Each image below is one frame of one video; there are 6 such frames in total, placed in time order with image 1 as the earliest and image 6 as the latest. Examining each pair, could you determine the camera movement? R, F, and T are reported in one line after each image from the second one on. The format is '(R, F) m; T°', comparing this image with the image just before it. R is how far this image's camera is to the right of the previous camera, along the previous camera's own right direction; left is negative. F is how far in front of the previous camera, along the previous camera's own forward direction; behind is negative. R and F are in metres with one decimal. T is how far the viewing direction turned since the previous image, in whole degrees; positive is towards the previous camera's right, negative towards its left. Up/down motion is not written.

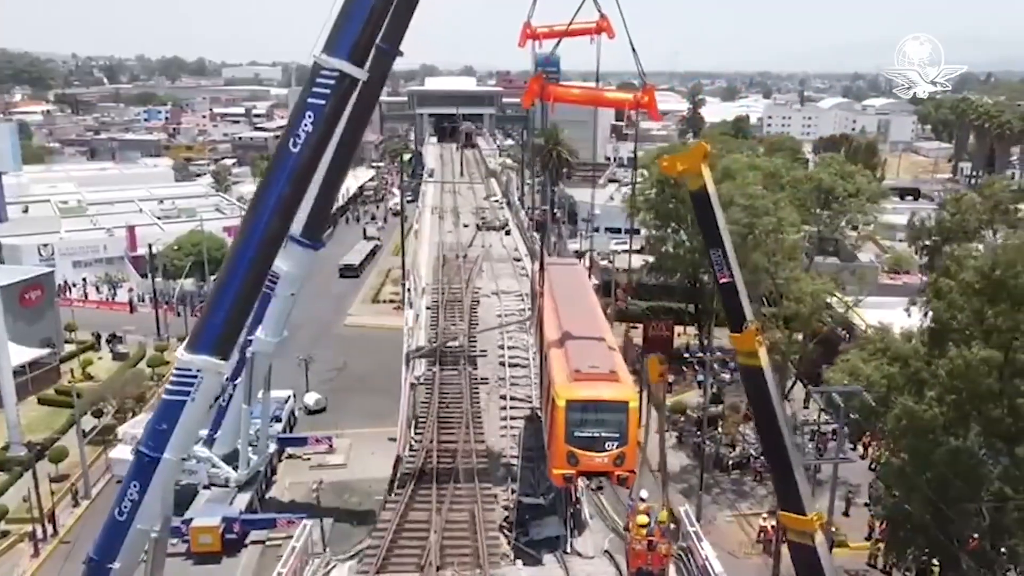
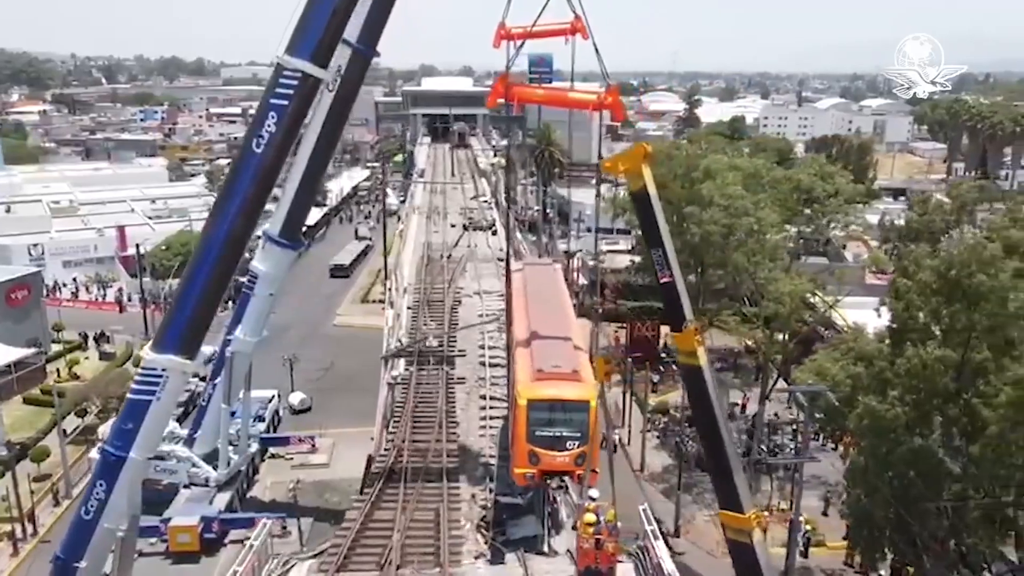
(+0.6, 0.0) m; 0°
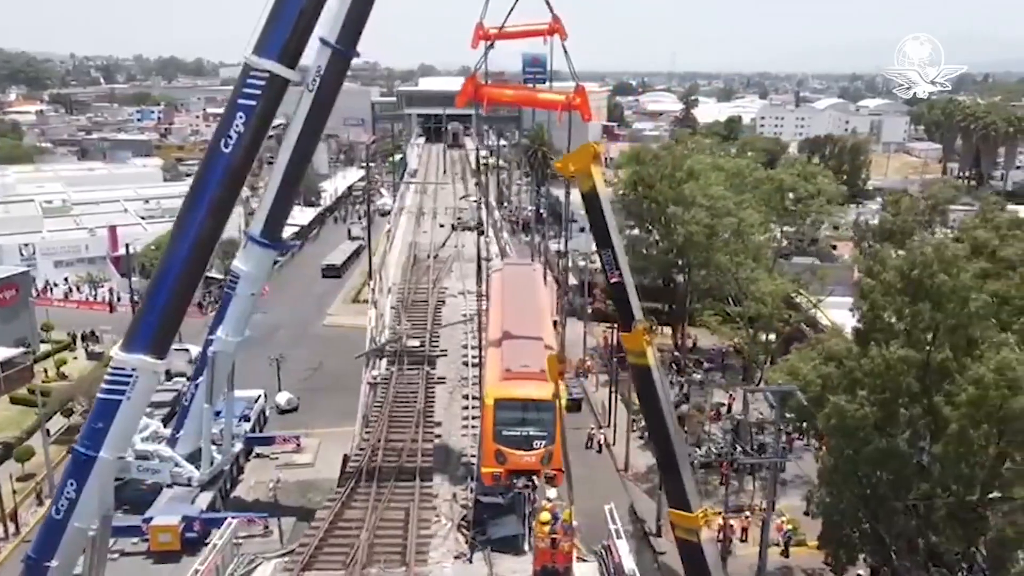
(+0.5, 0.0) m; 0°
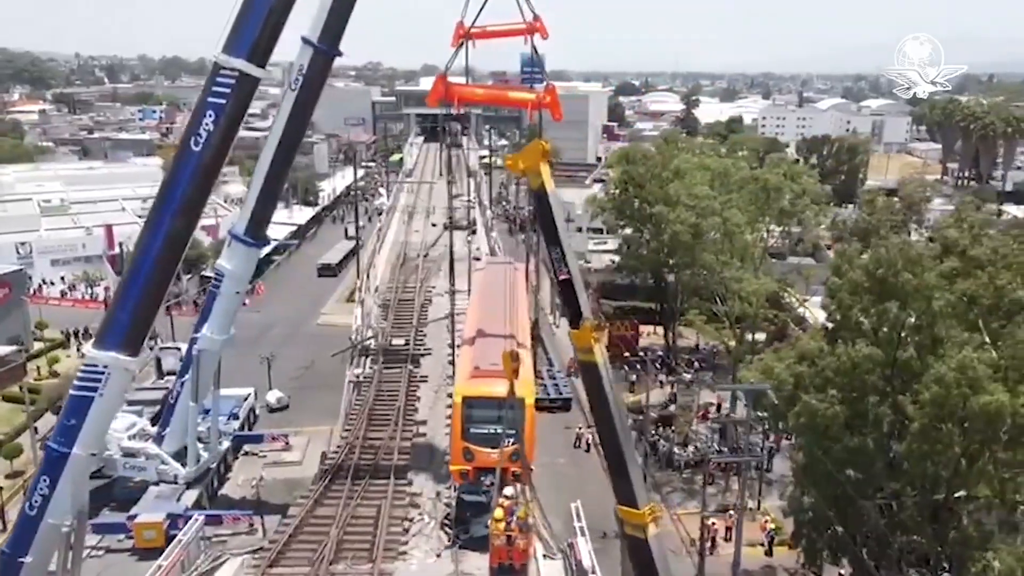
(+0.6, 0.0) m; 0°
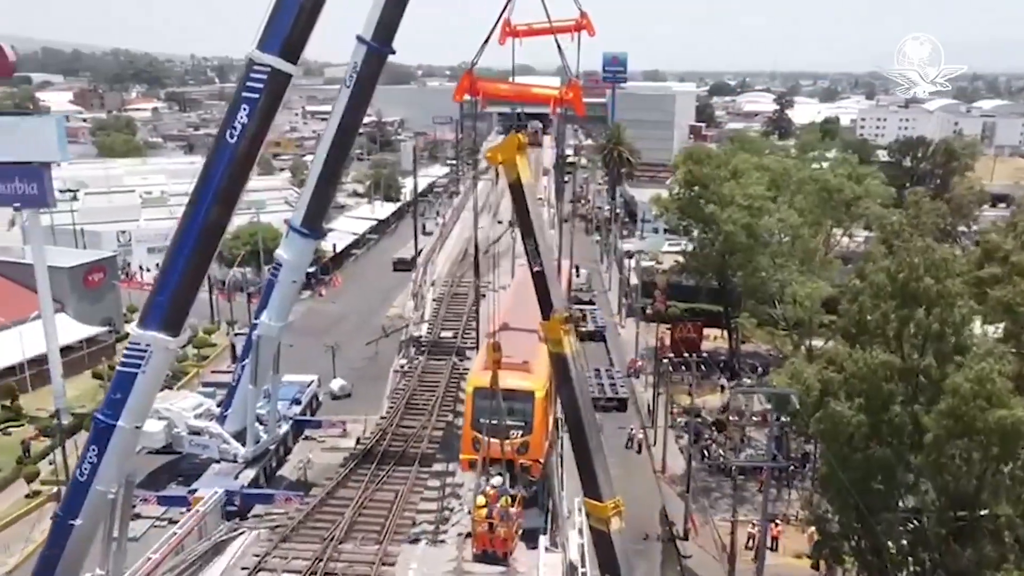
(+1.2, -0.1) m; -6°
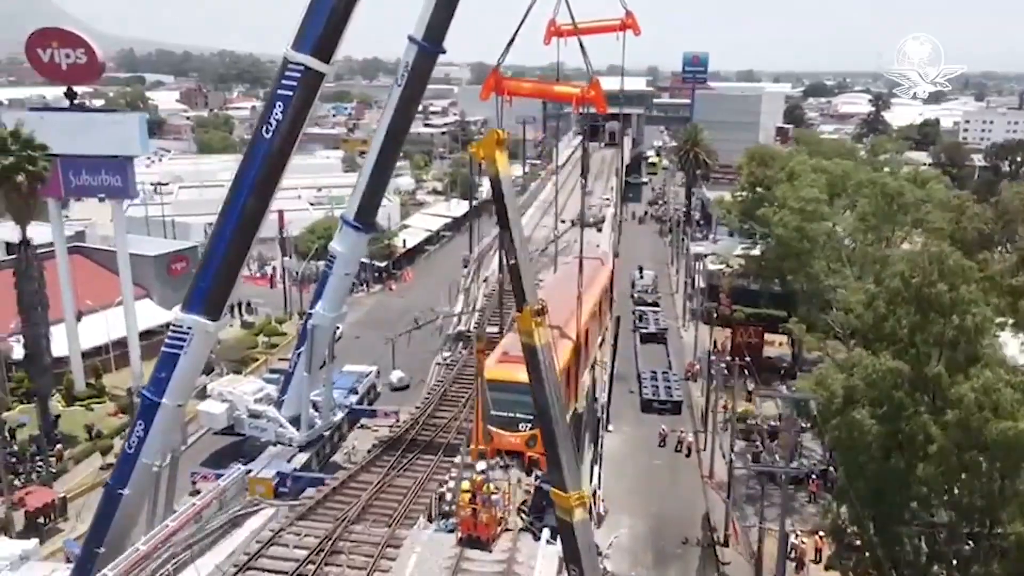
(+1.2, -0.2) m; -6°
